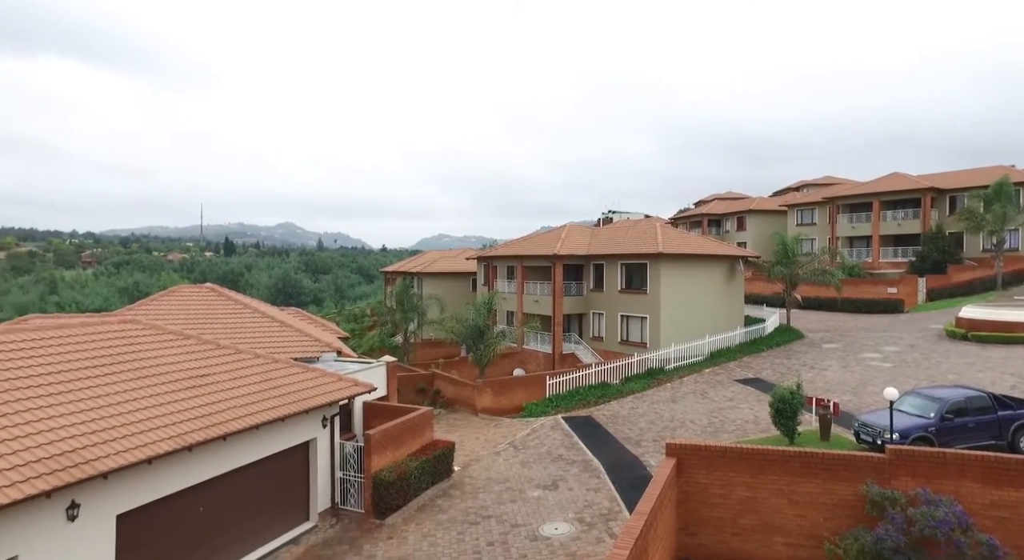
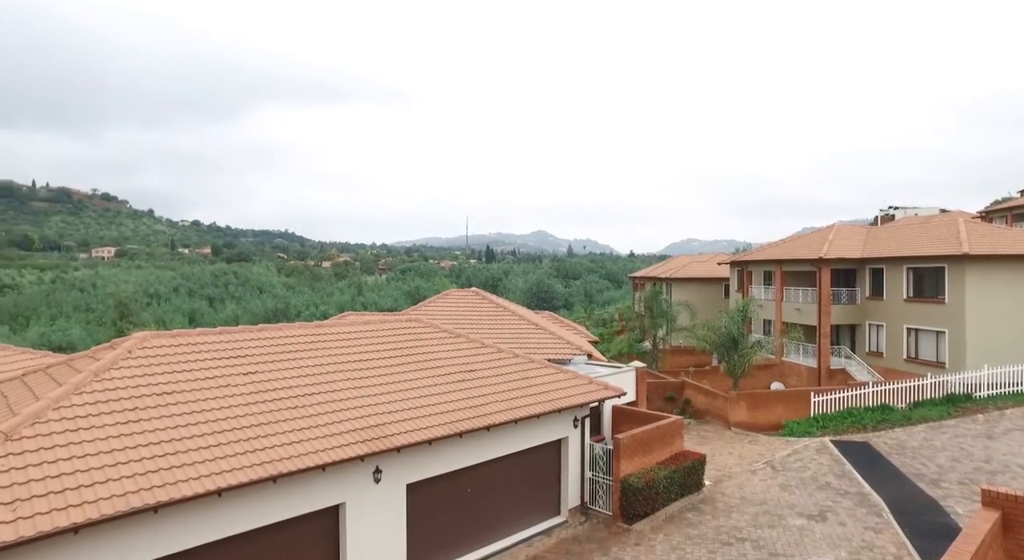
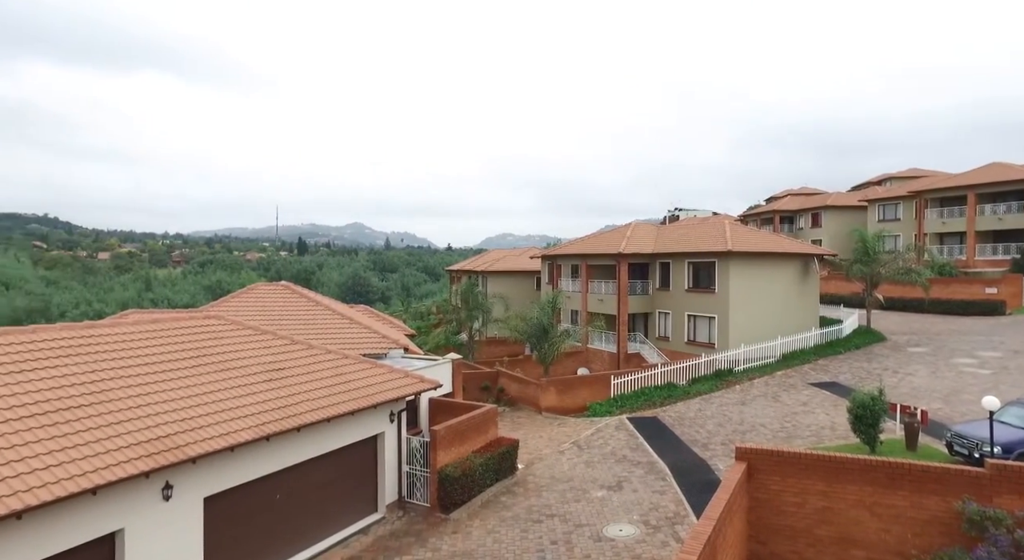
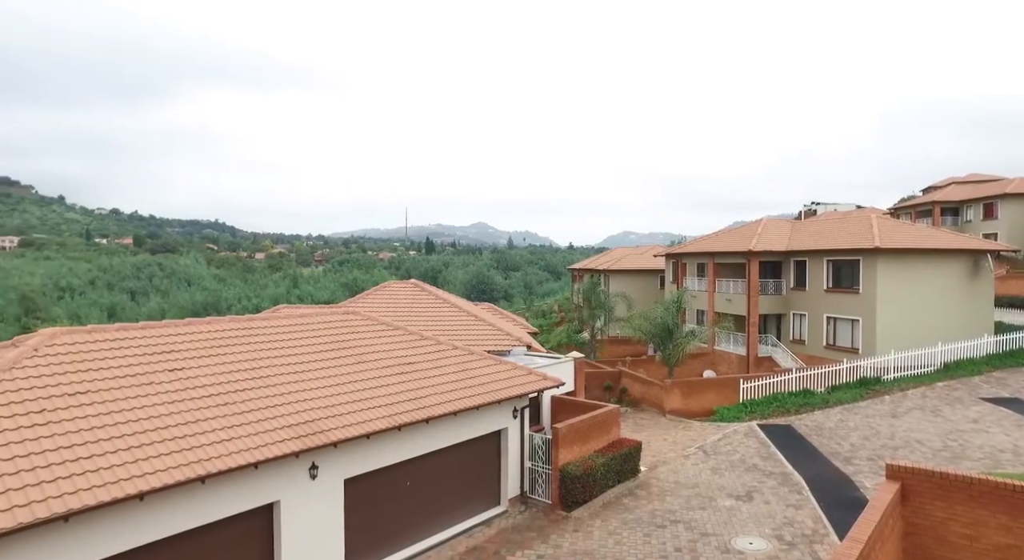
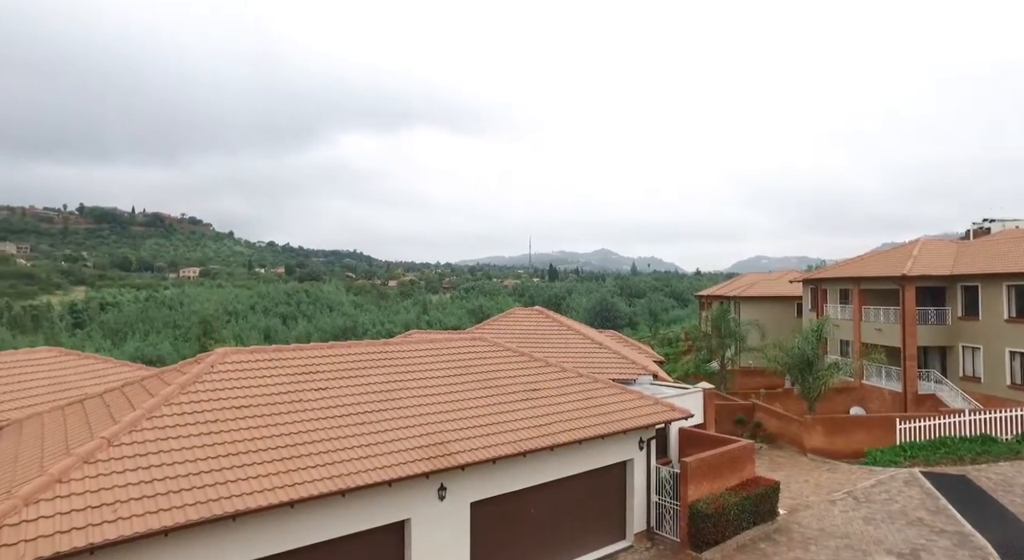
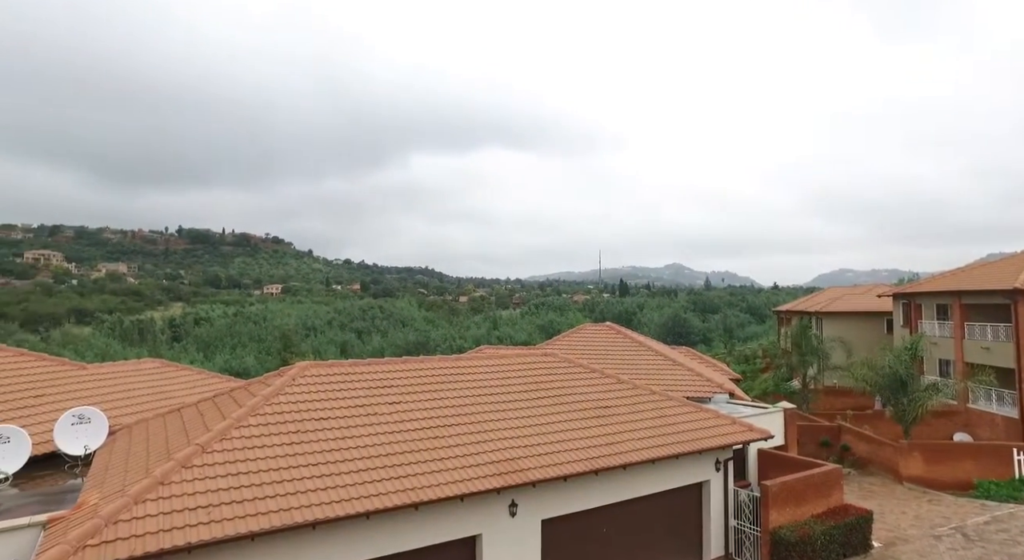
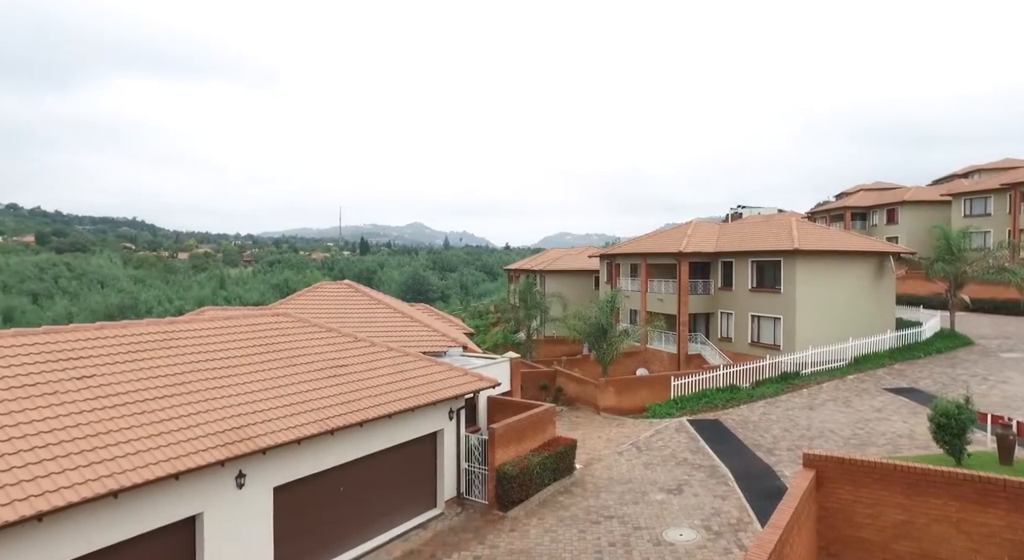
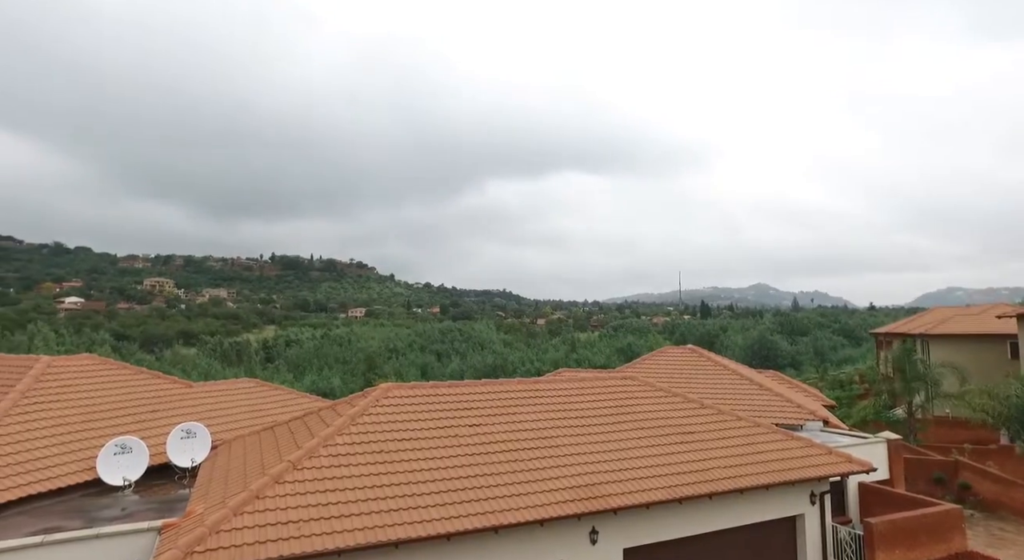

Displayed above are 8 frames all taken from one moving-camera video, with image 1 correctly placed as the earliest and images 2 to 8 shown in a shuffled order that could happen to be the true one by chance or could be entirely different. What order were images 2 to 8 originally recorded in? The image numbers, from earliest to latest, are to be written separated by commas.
3, 7, 4, 2, 5, 6, 8
